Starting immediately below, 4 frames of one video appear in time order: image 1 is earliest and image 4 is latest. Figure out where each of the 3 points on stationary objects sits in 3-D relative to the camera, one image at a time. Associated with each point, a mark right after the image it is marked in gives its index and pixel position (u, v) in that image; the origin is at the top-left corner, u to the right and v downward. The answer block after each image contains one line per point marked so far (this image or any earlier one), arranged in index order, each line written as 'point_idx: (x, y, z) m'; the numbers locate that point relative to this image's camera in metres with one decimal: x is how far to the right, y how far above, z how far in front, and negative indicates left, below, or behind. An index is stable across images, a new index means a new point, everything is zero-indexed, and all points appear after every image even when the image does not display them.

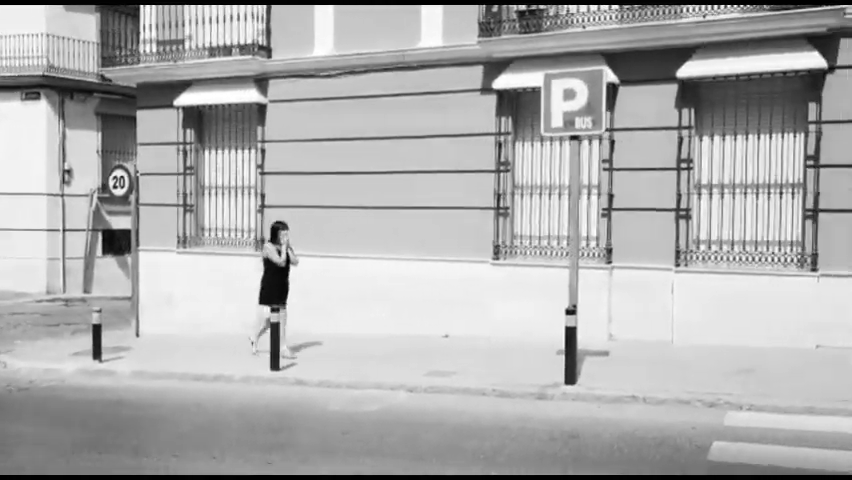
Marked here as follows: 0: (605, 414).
0: (+1.7, -1.6, +7.4) m
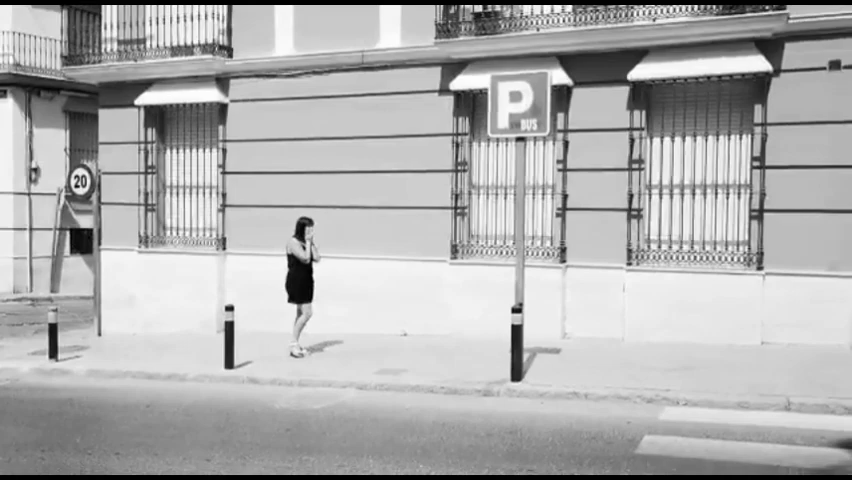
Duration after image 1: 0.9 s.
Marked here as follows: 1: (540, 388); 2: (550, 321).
0: (+1.1, -1.6, +7.5) m
1: (+1.2, -1.5, +8.2) m
2: (+1.8, -1.1, +11.4) m
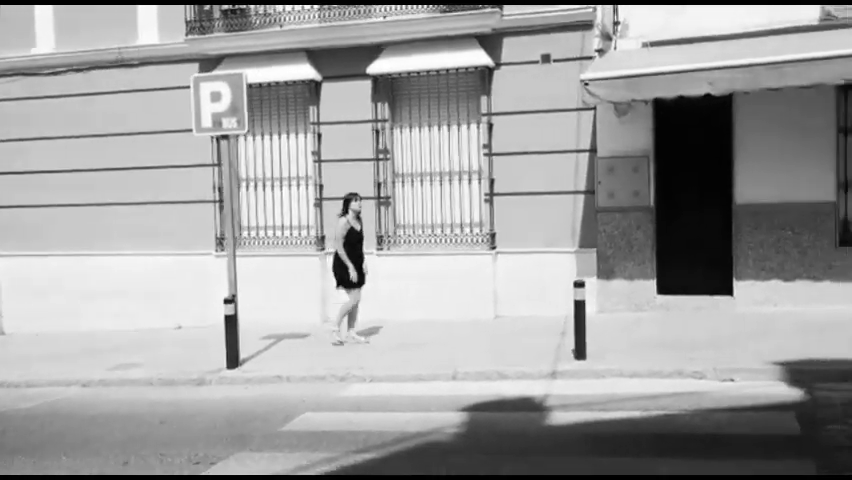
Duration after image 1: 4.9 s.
0: (-1.8, -1.5, +8.0) m
1: (-1.9, -1.4, +8.6) m
2: (-1.7, -1.0, +11.9) m
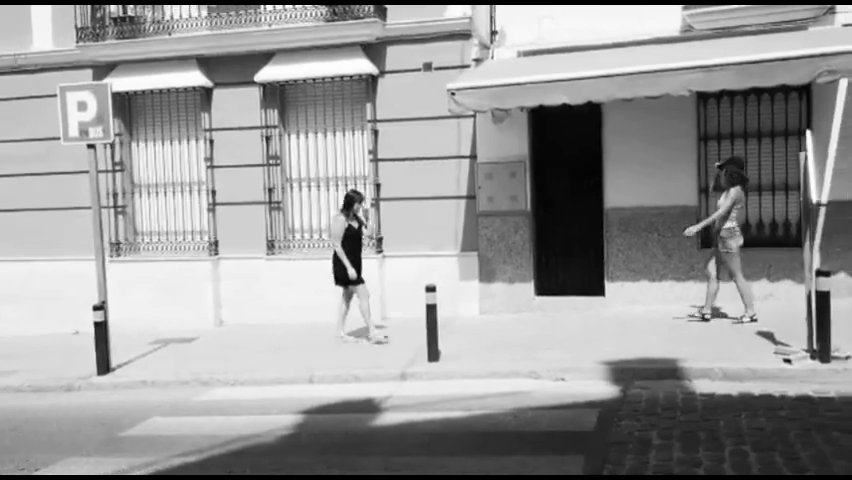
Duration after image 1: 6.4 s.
0: (-3.3, -1.6, +8.1) m
1: (-3.4, -1.5, +8.7) m
2: (-3.3, -1.1, +12.0) m
